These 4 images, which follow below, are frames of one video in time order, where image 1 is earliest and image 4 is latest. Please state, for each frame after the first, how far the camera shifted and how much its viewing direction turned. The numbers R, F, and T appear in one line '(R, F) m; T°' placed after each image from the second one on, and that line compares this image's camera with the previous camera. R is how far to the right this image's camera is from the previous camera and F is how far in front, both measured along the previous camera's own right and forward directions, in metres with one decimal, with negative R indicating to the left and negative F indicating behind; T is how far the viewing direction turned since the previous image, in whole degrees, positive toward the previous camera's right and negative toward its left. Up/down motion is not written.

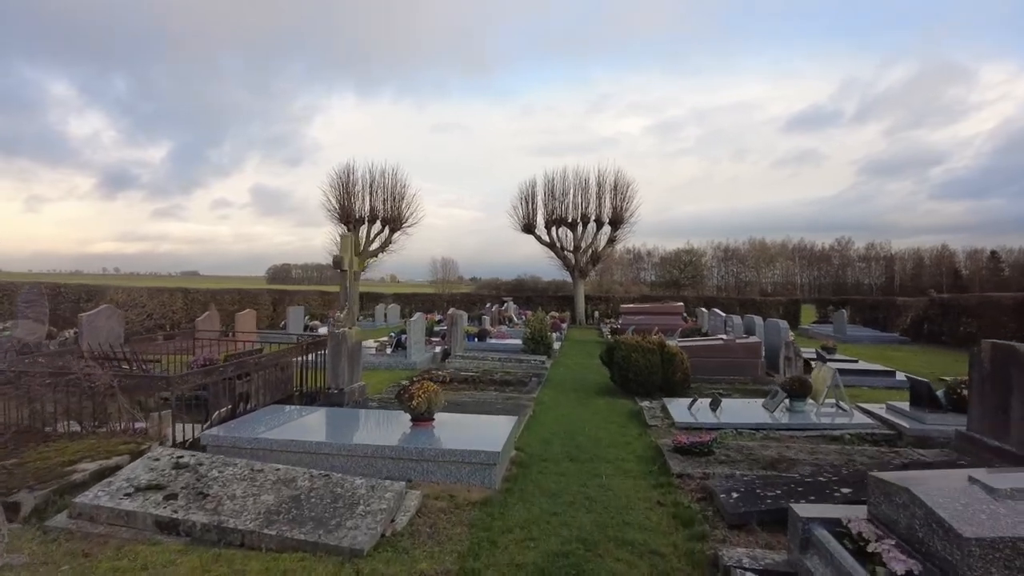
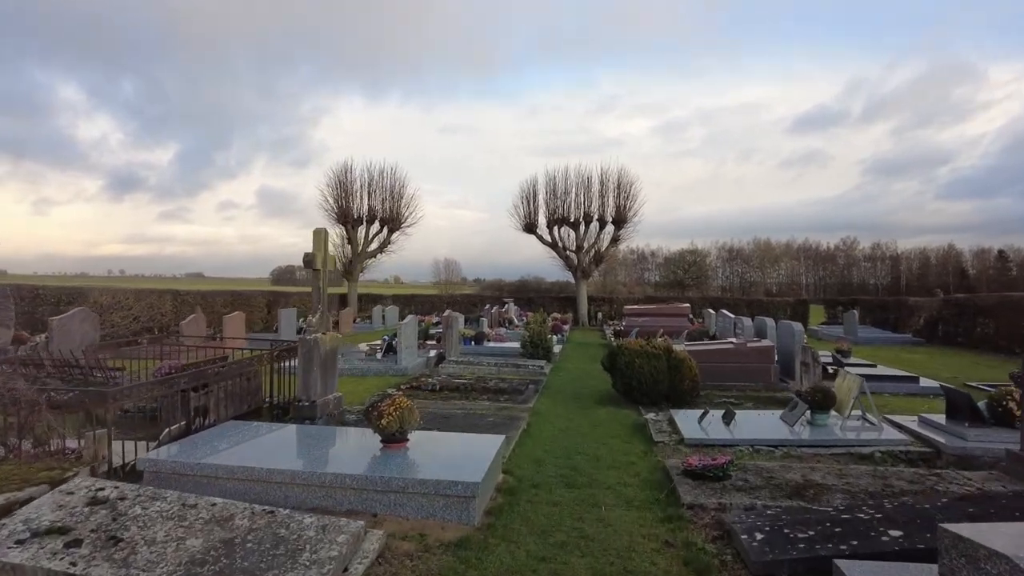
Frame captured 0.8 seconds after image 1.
(+0.2, +0.8) m; 0°
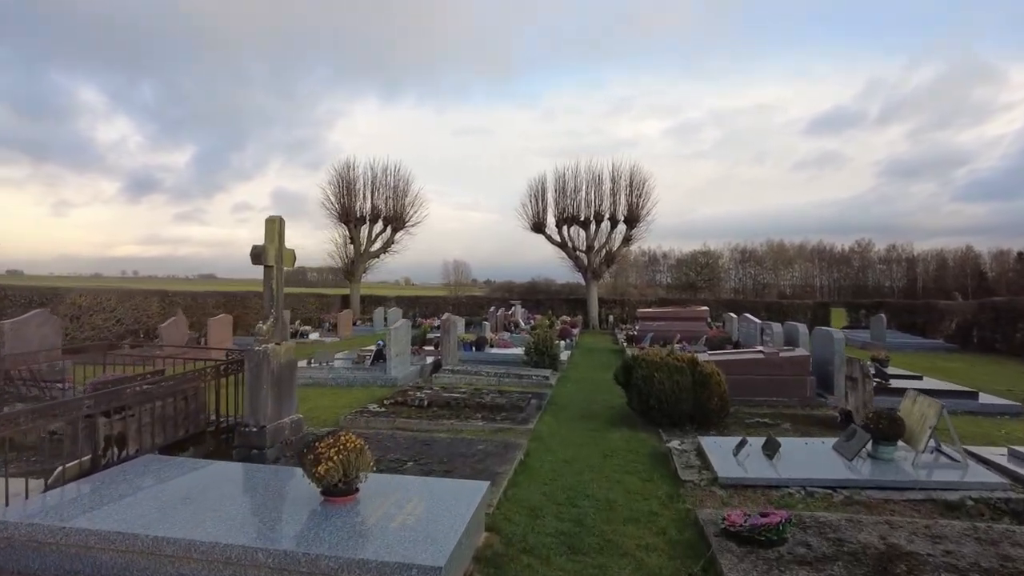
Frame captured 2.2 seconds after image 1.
(+0.2, +1.3) m; -1°
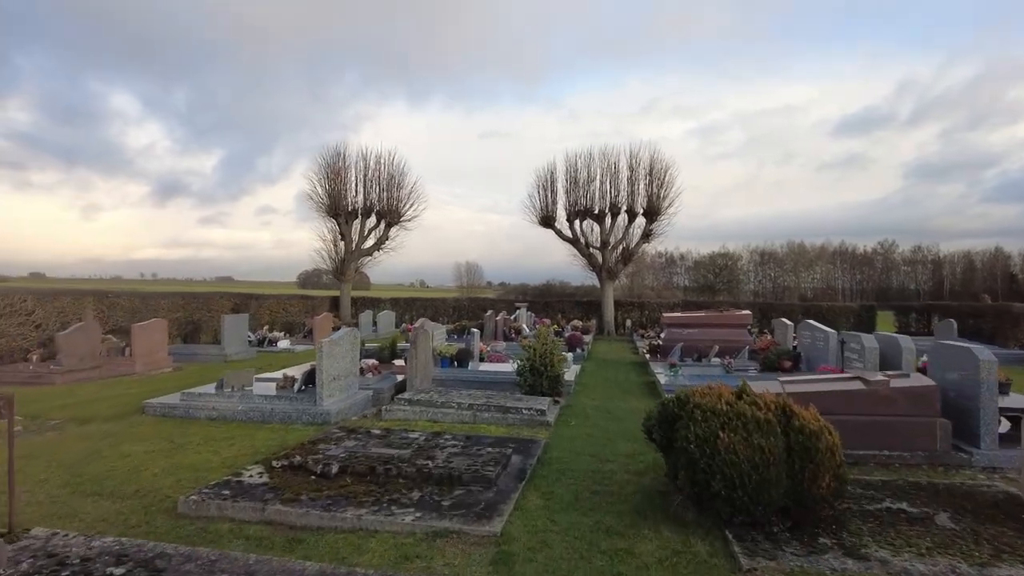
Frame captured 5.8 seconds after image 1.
(+0.4, +3.5) m; -1°
